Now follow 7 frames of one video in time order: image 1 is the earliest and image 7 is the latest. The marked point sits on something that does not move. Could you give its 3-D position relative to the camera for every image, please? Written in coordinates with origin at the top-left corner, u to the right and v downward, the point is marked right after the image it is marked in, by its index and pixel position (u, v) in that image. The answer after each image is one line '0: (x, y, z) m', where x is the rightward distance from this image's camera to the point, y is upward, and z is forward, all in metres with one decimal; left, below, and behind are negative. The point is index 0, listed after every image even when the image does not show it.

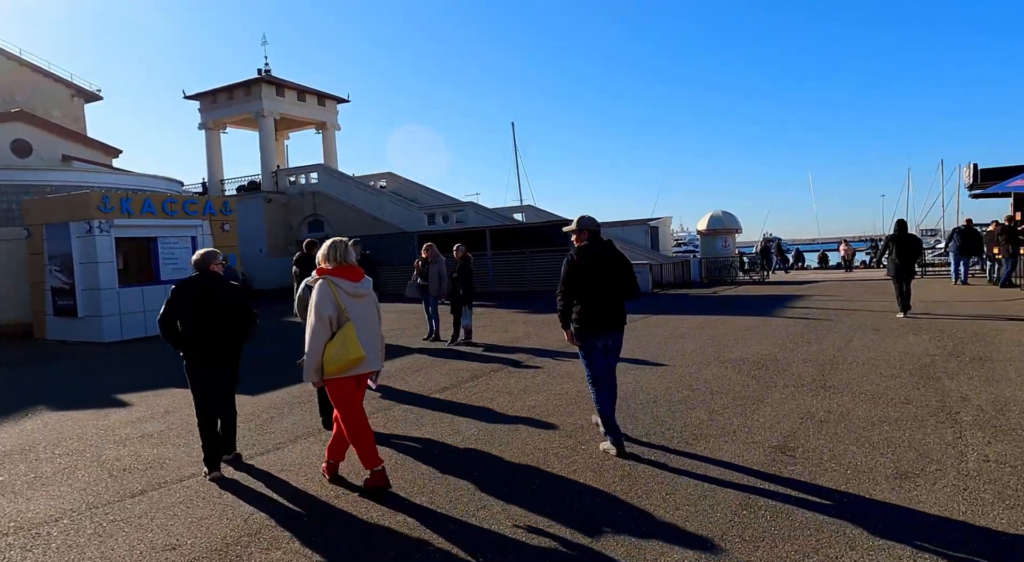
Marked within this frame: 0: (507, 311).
0: (-0.1, -0.8, +14.9) m
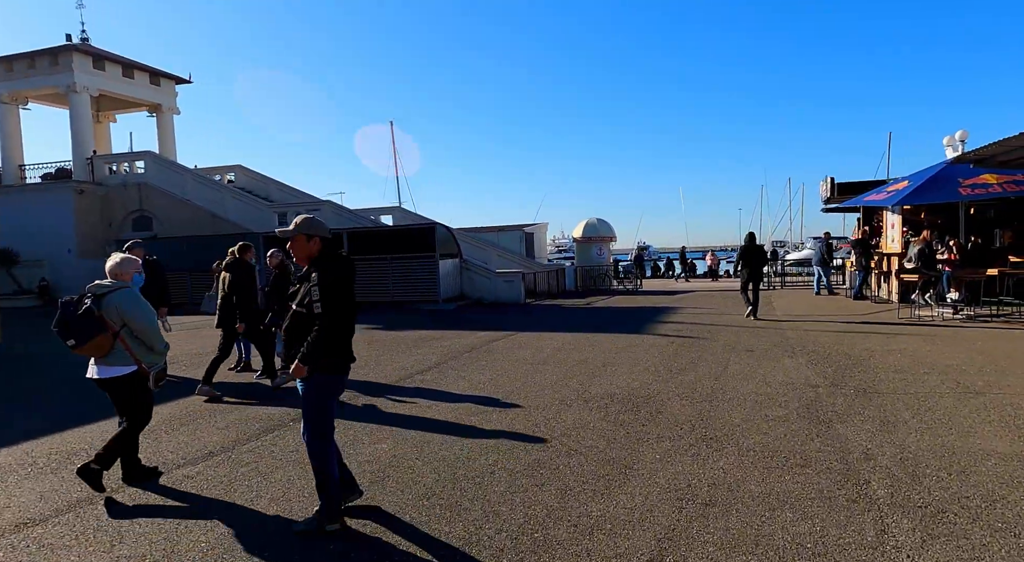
0: (-3.1, -1.0, +13.0) m
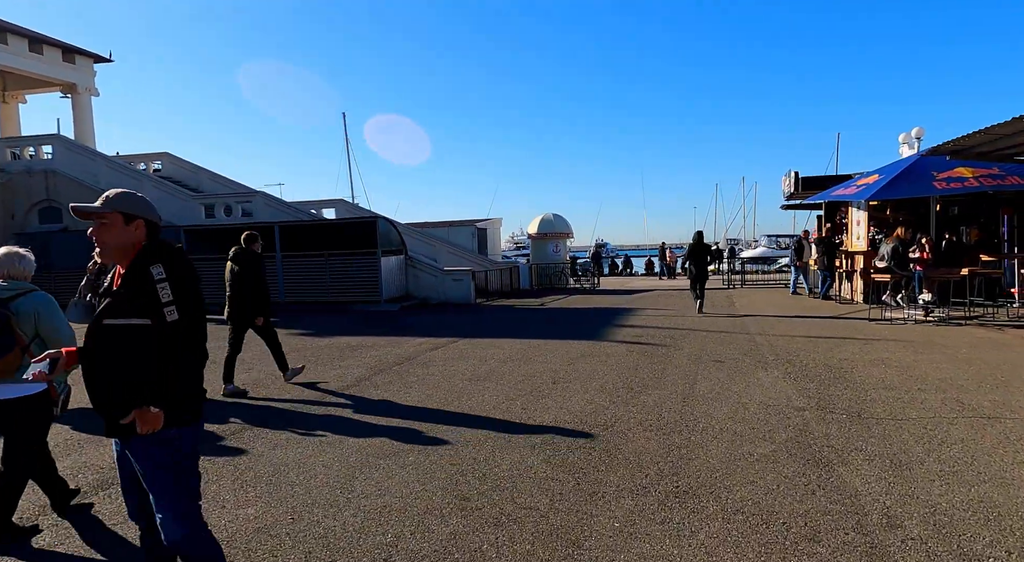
0: (-4.0, -1.0, +11.5) m
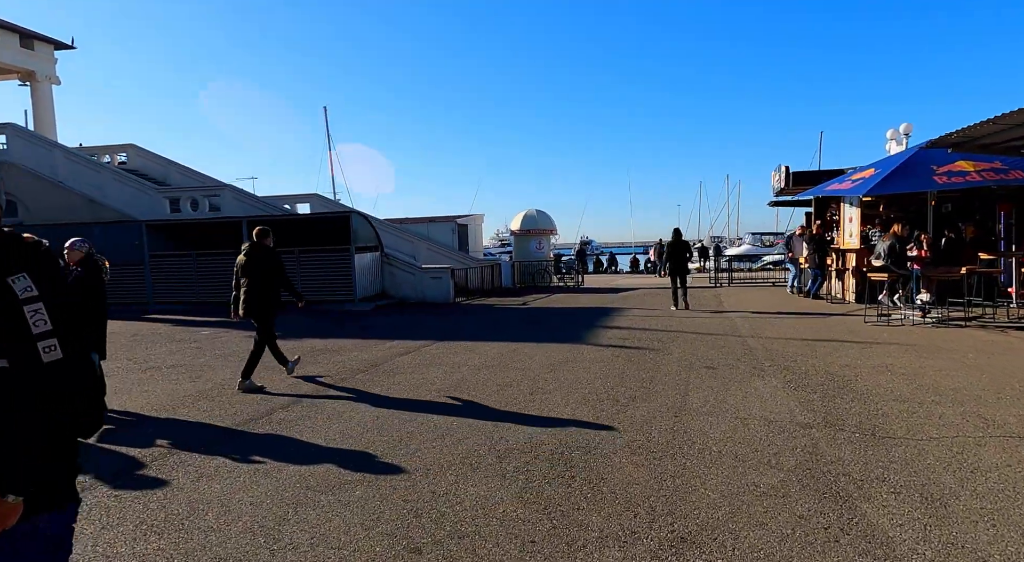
0: (-4.4, -1.0, +10.6) m
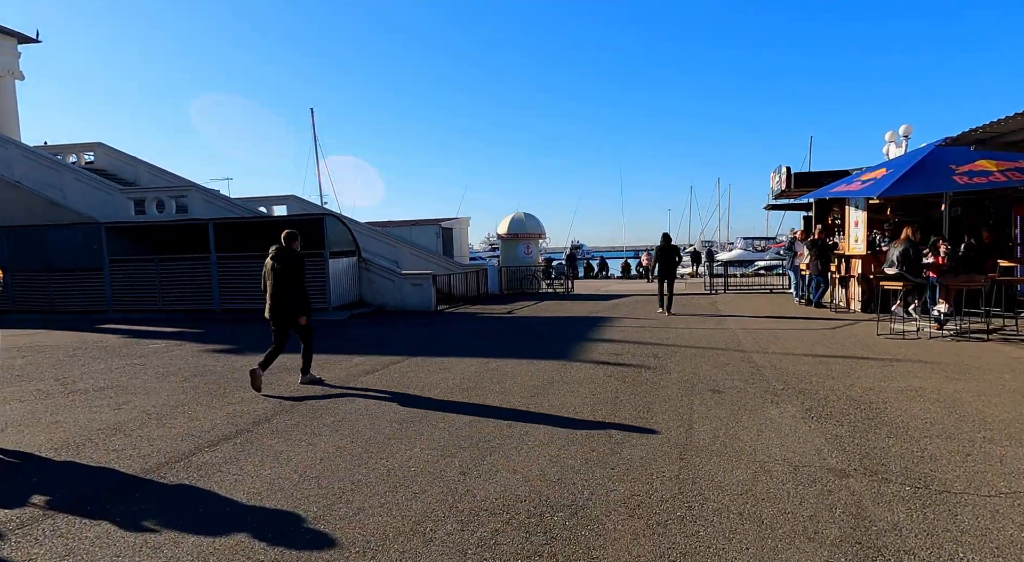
0: (-4.7, -1.1, +9.6) m
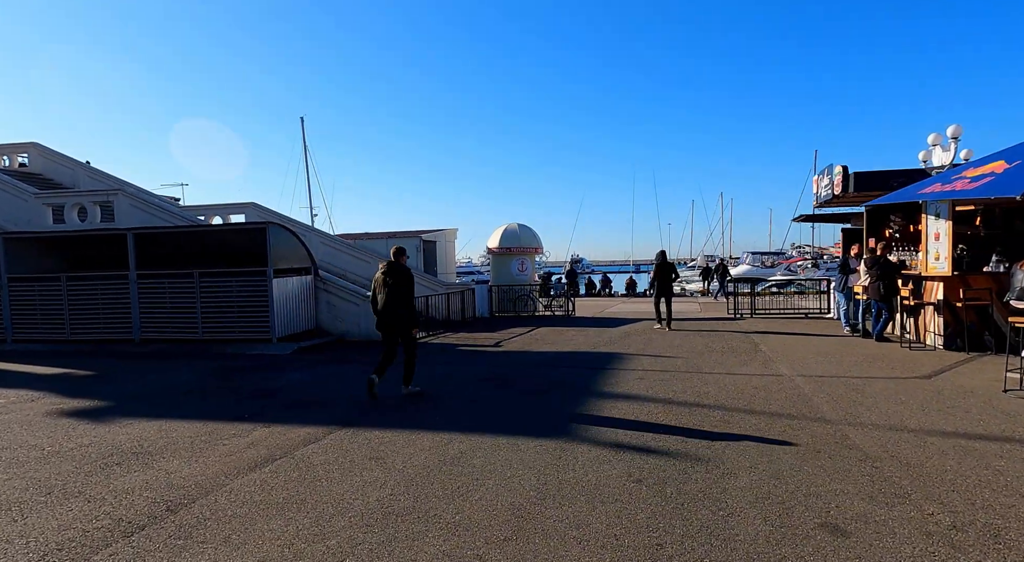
0: (-4.9, -1.5, +6.5) m
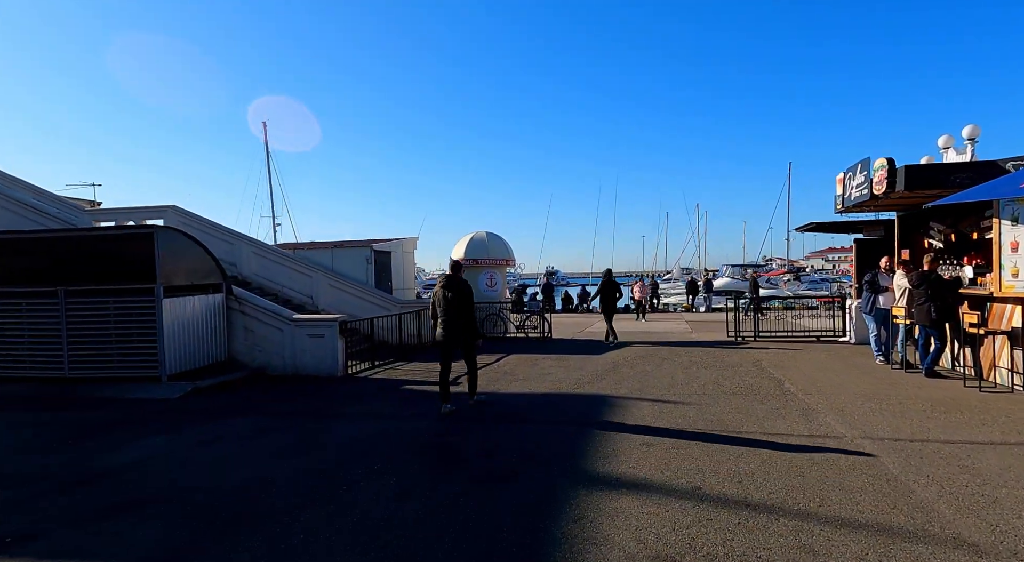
0: (-5.3, -1.7, +3.6) m
